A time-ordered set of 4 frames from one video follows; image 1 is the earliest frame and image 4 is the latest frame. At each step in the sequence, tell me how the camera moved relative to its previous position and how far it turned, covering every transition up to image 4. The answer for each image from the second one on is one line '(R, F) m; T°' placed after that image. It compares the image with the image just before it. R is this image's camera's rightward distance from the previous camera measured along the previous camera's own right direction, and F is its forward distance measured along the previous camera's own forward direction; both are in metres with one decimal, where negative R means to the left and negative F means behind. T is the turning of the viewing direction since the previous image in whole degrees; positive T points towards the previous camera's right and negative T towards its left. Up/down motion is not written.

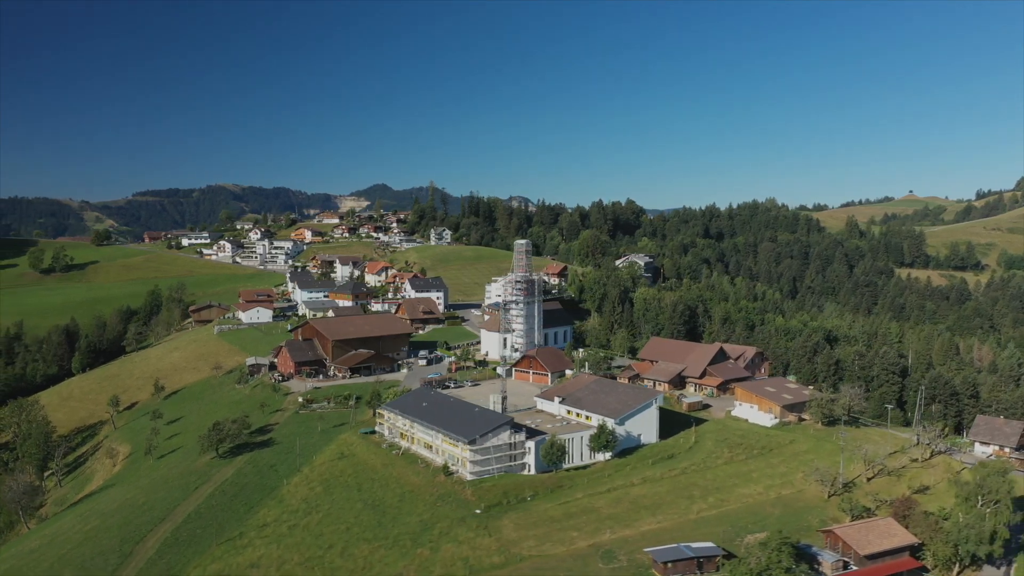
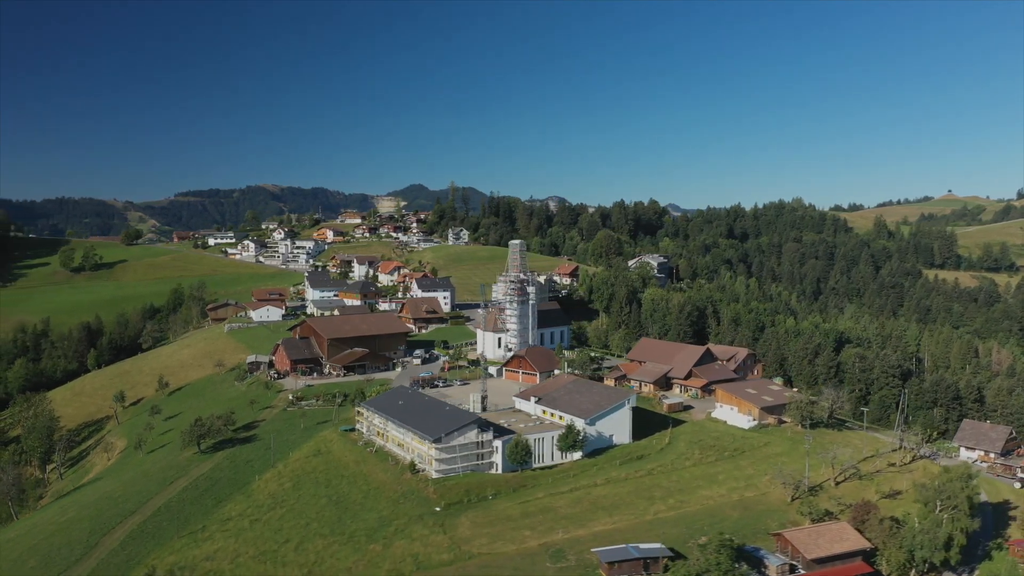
(+2.1, 0.0) m; -2°
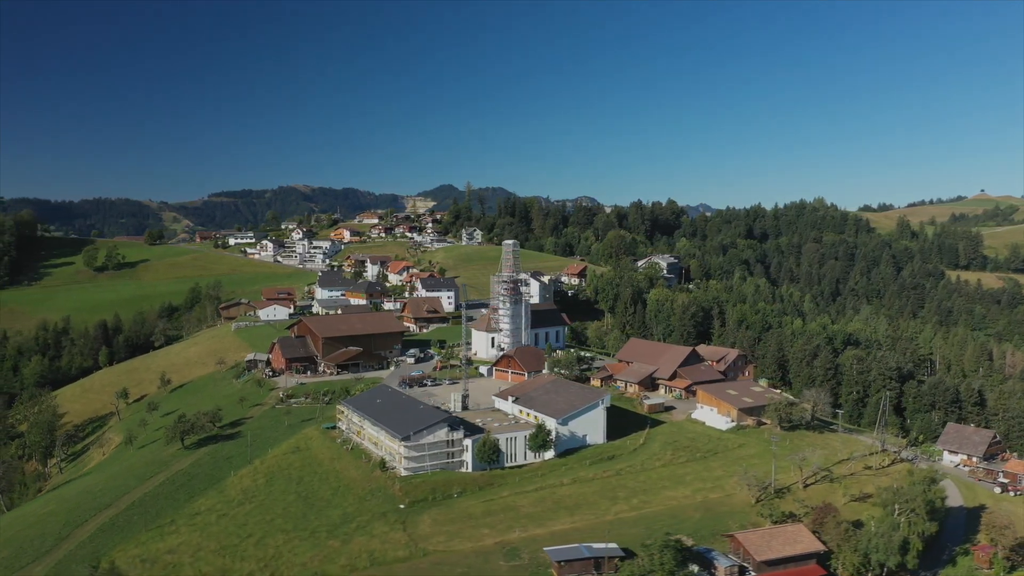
(+1.8, 0.0) m; -2°
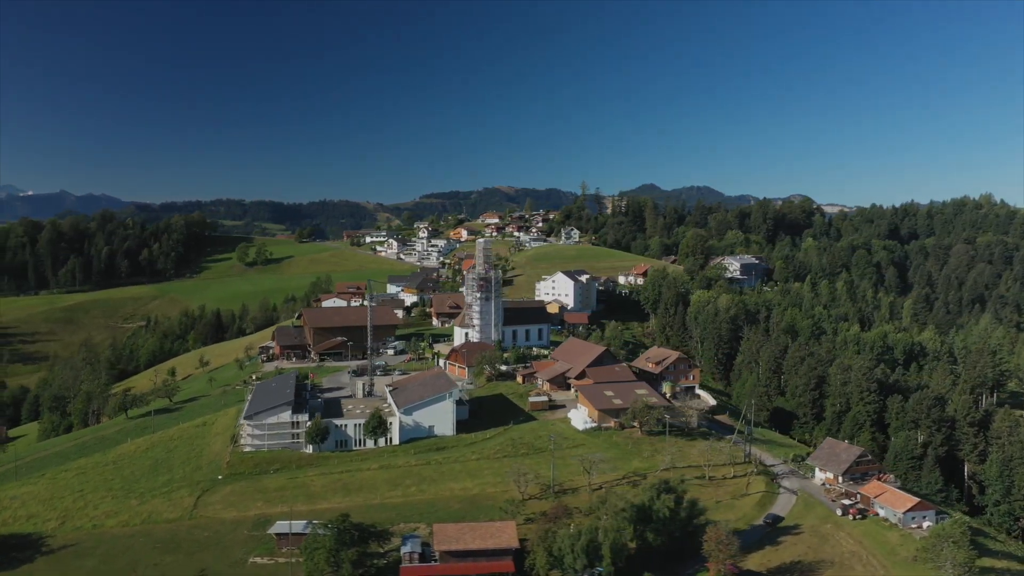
(+11.7, +0.3) m; -11°
